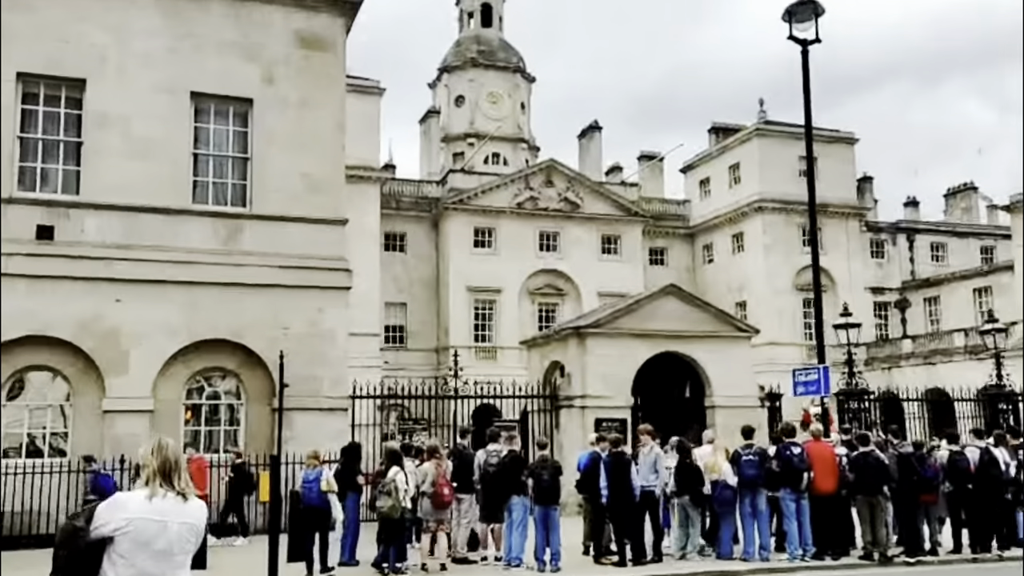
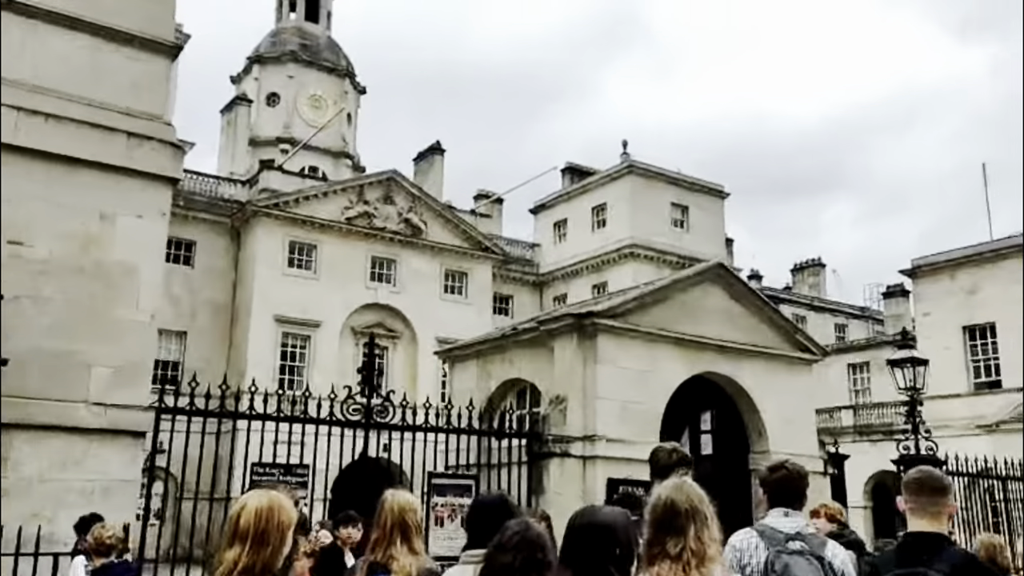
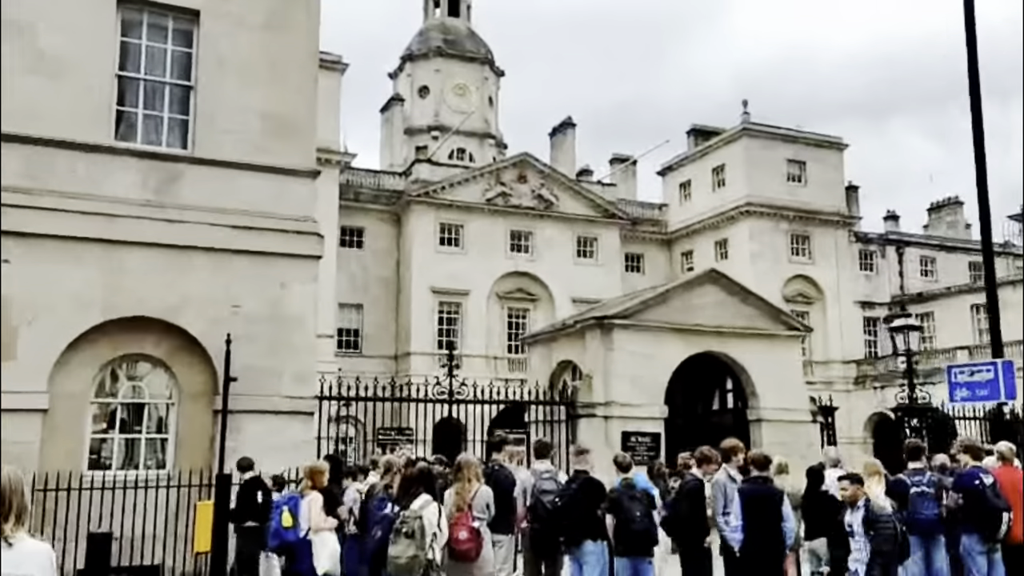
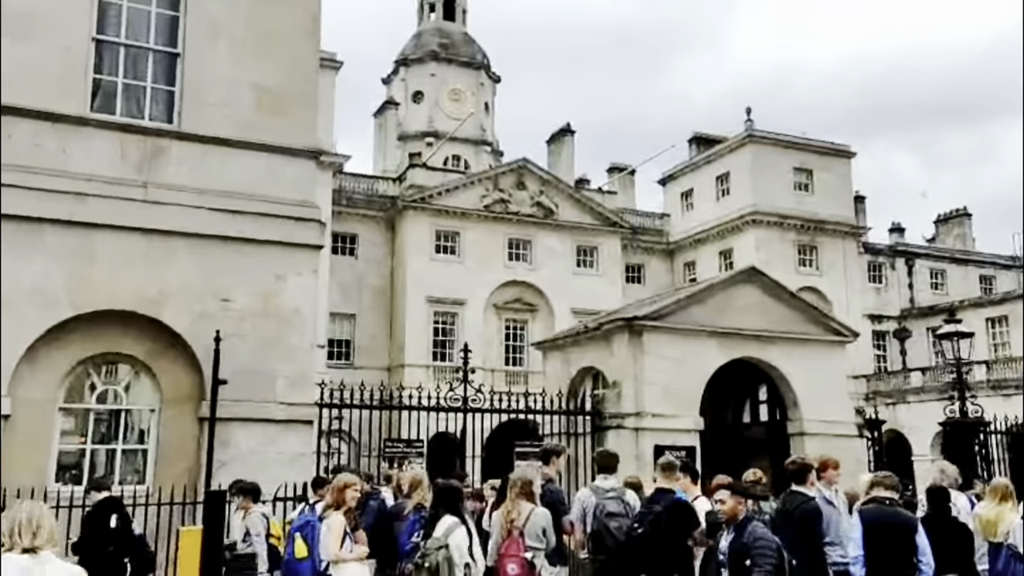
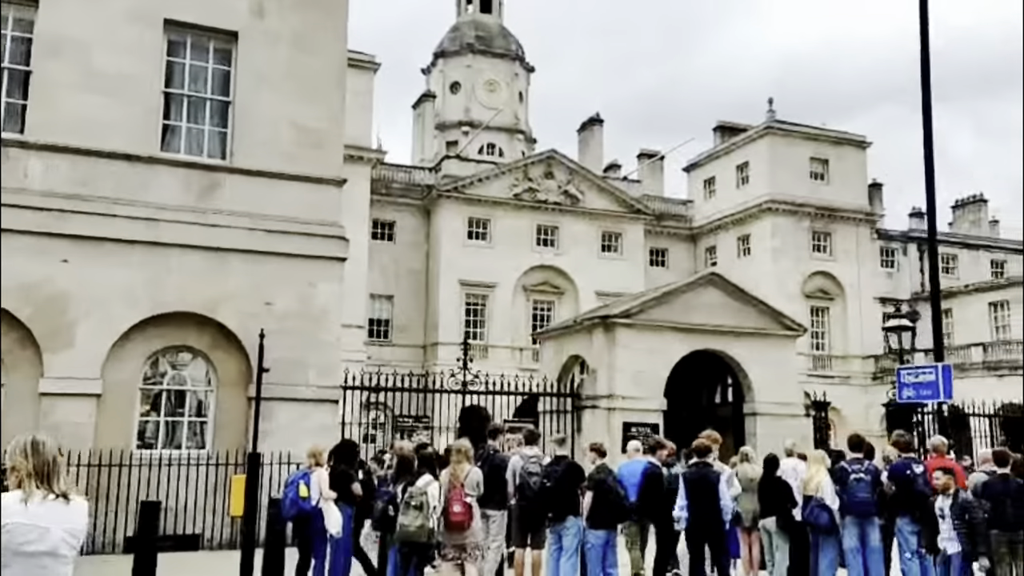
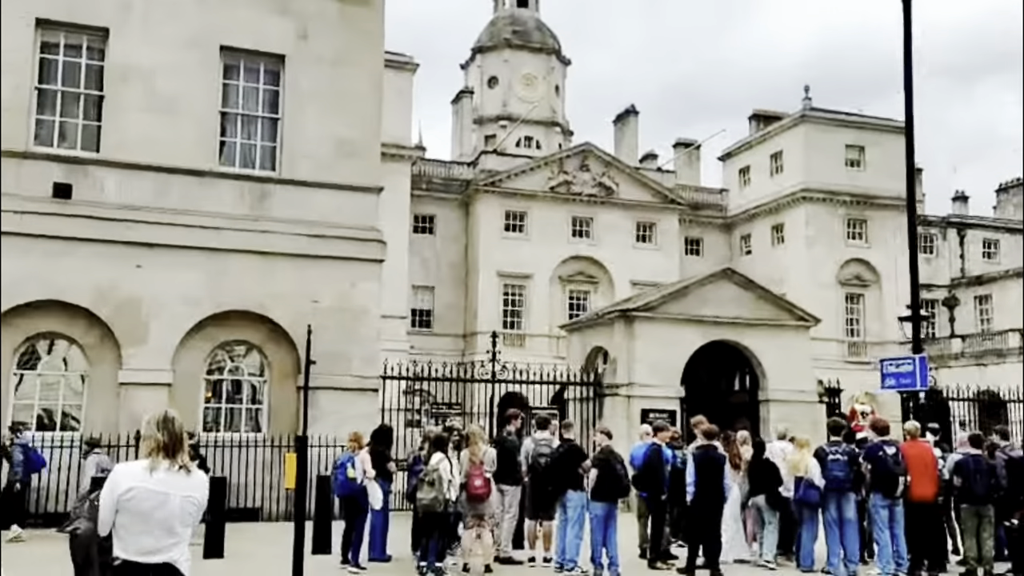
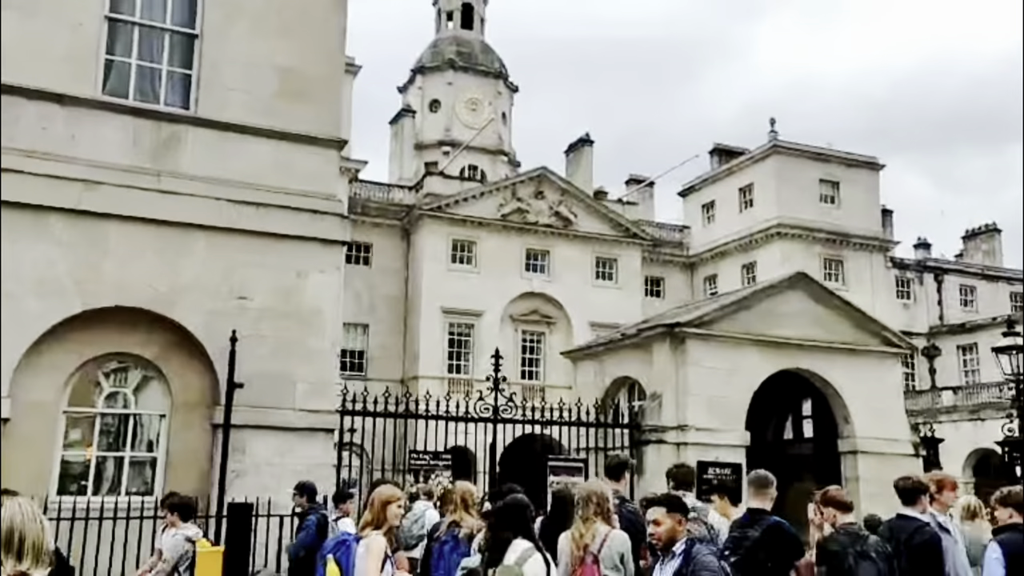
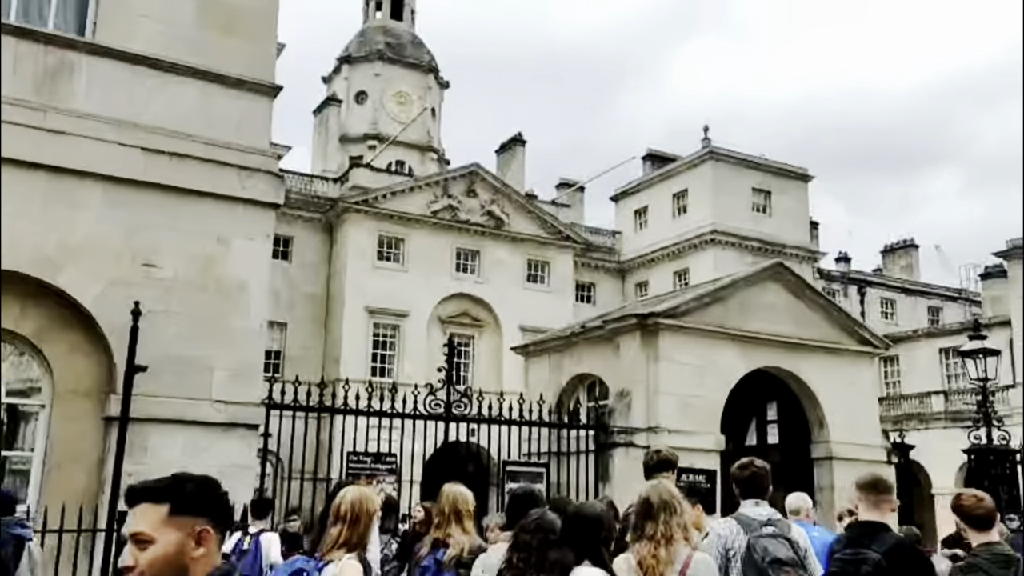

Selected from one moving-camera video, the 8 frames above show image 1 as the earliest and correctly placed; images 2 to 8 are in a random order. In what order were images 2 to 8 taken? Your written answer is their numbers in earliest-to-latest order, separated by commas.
6, 5, 3, 4, 7, 8, 2
